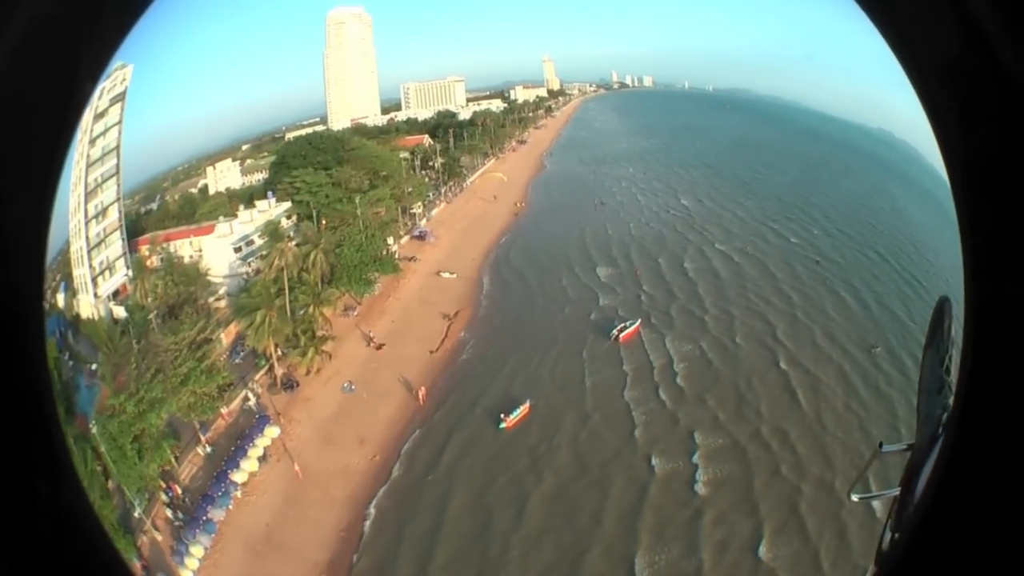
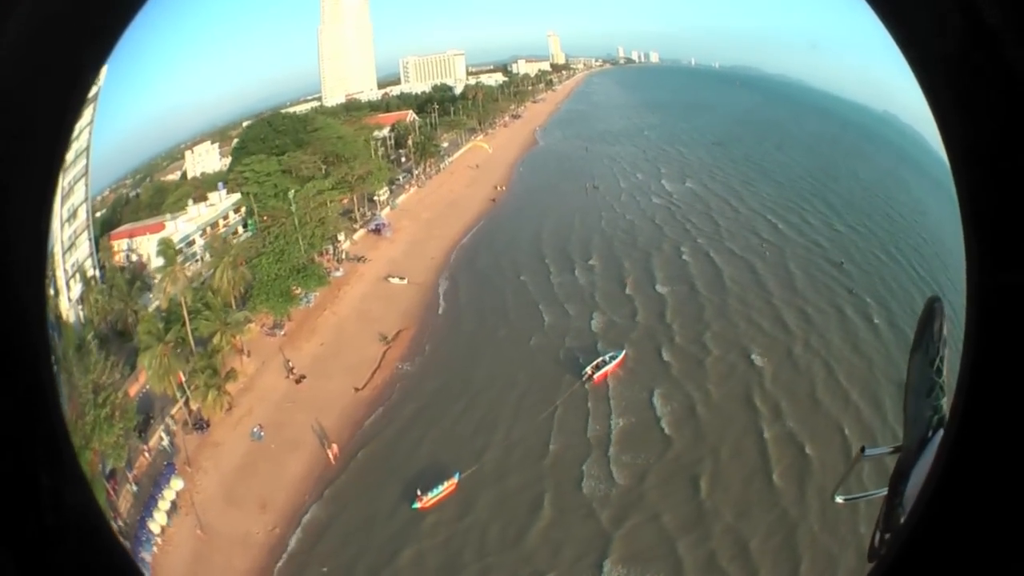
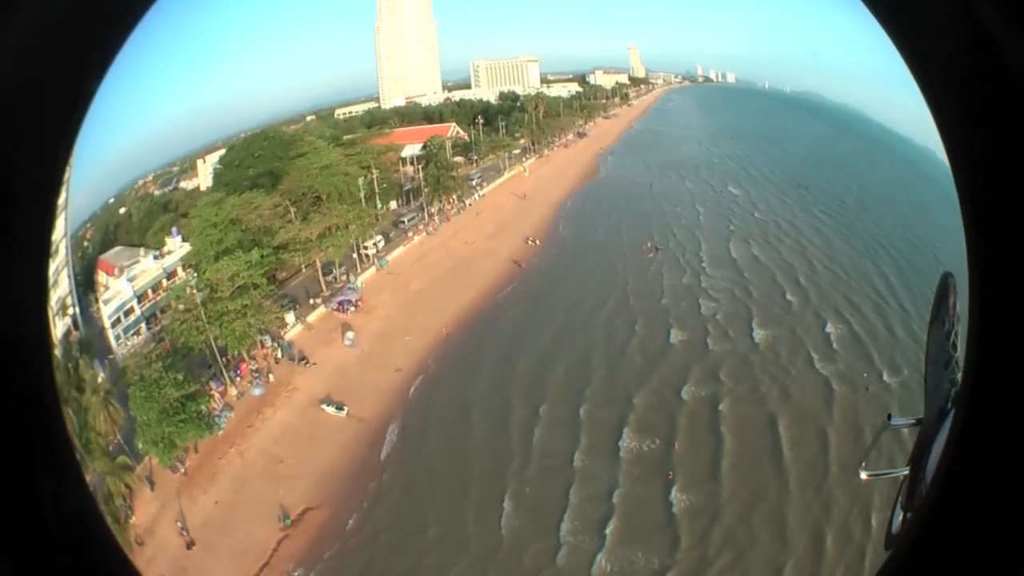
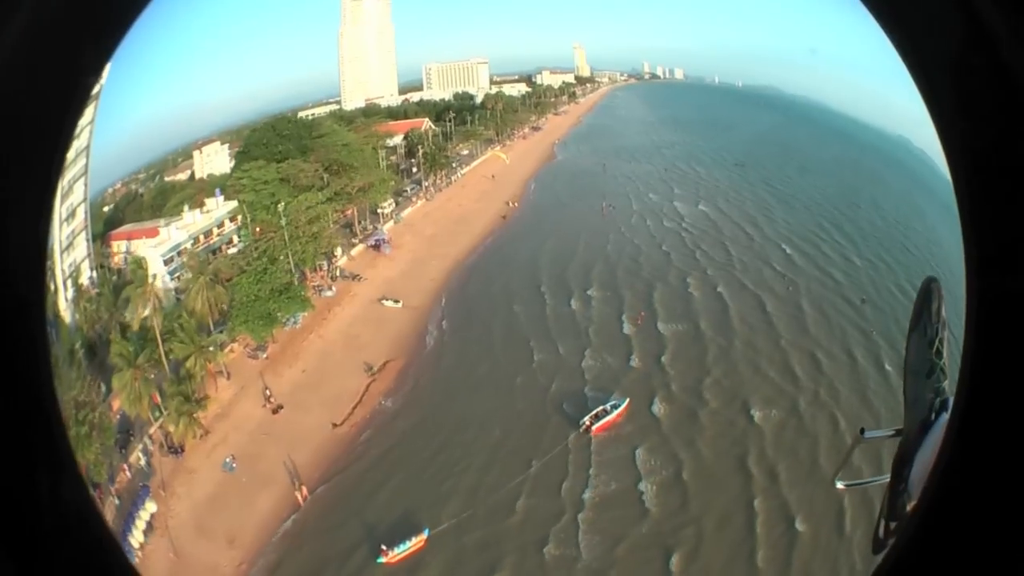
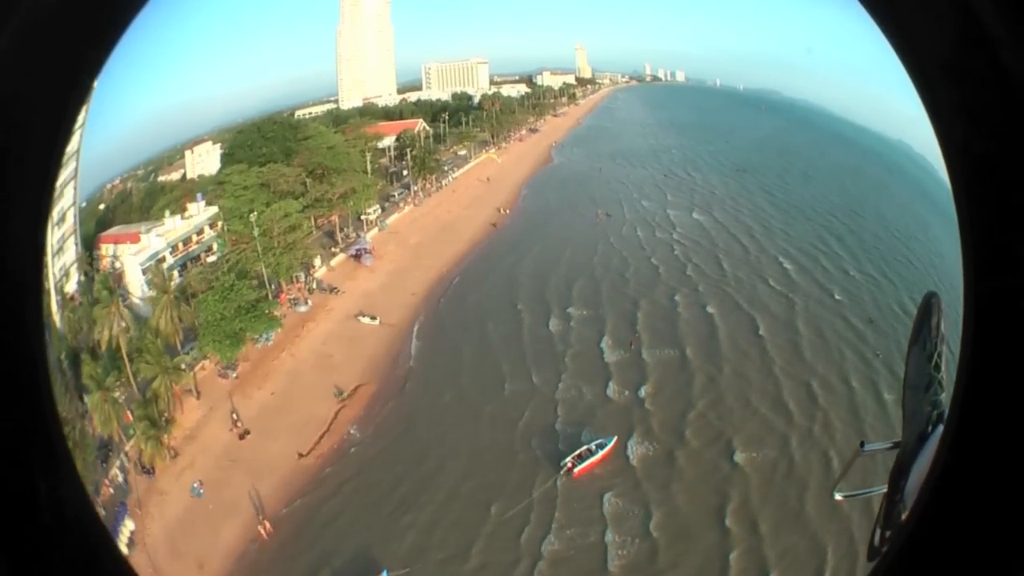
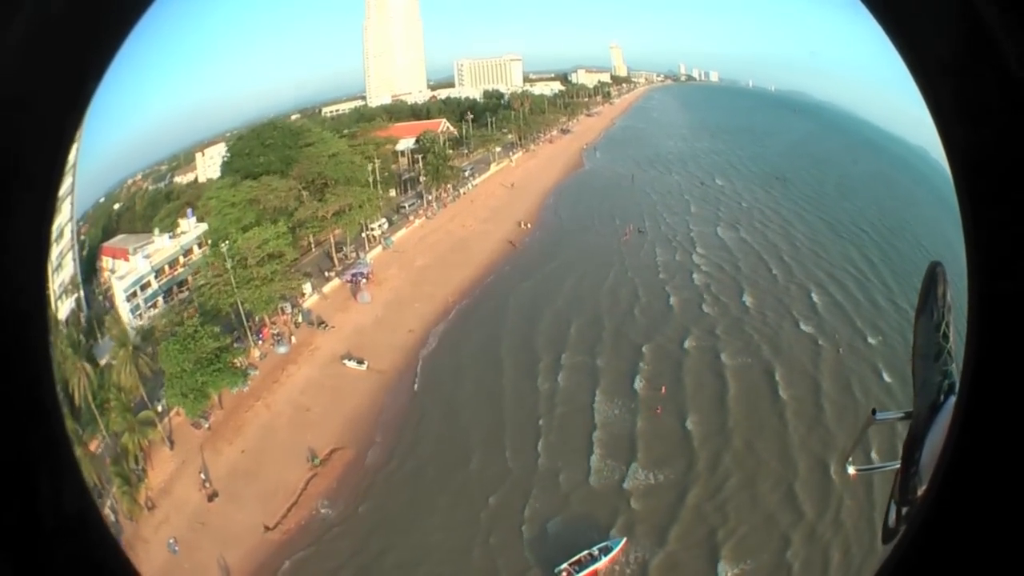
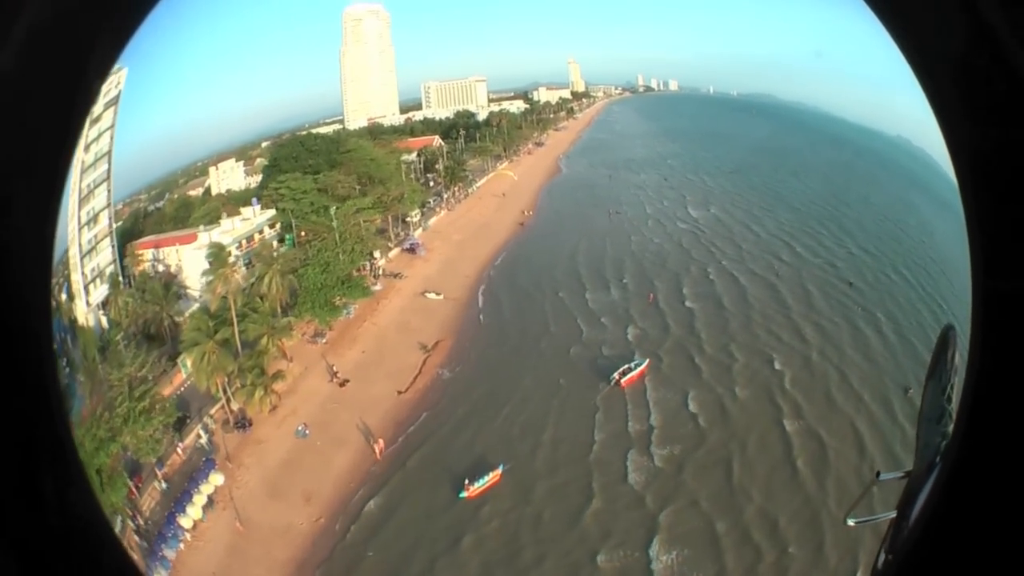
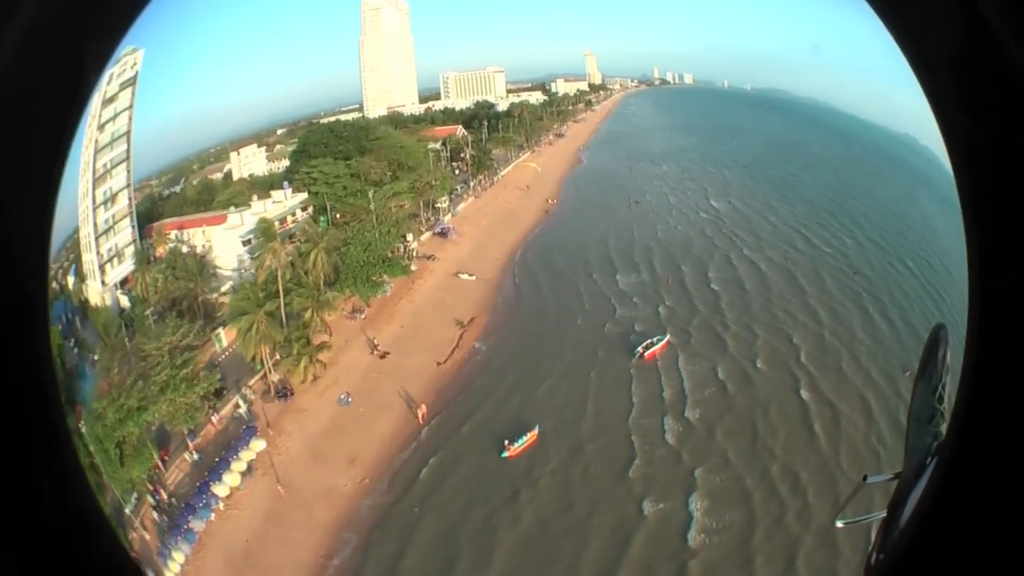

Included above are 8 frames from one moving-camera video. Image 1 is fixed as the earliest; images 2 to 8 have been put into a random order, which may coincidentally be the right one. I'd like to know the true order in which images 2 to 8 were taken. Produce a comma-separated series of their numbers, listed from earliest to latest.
8, 7, 2, 4, 5, 6, 3
